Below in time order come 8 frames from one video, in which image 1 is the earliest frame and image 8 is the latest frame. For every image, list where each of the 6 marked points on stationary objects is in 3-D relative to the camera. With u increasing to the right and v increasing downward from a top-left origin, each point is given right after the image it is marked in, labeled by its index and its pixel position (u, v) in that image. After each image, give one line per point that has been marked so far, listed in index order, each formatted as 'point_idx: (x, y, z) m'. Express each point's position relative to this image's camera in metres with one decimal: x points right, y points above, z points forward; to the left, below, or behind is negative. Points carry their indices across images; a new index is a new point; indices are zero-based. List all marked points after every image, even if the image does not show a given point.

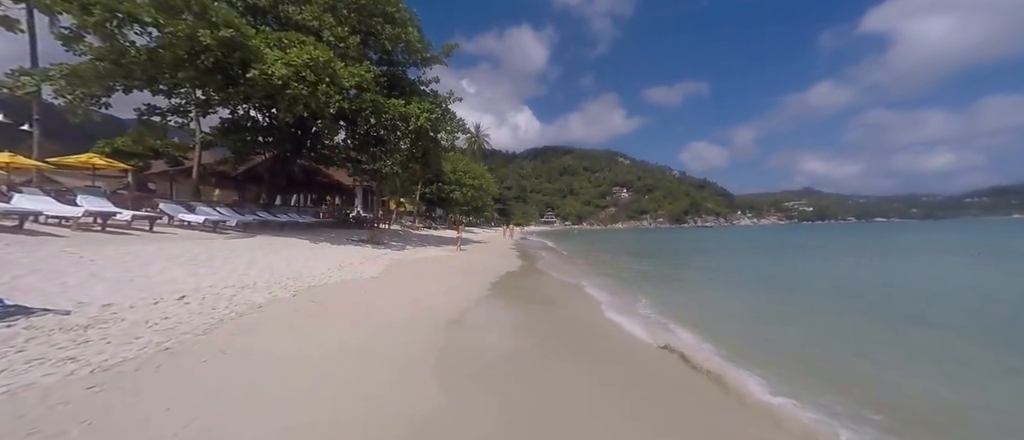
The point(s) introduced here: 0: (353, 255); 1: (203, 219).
0: (-6.6, -1.5, +14.3) m
1: (-13.1, 0.0, +14.6) m
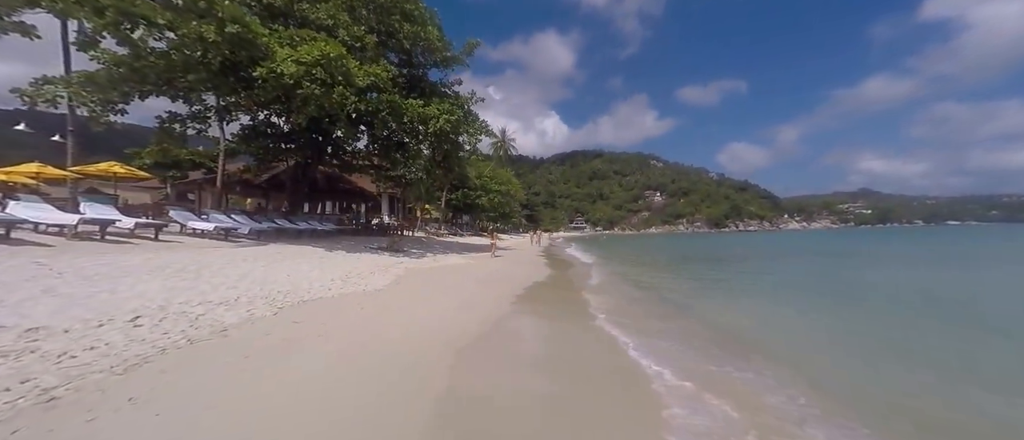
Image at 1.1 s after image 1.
0: (-5.6, -1.7, +13.2) m
1: (-12.1, -0.2, +14.0) m
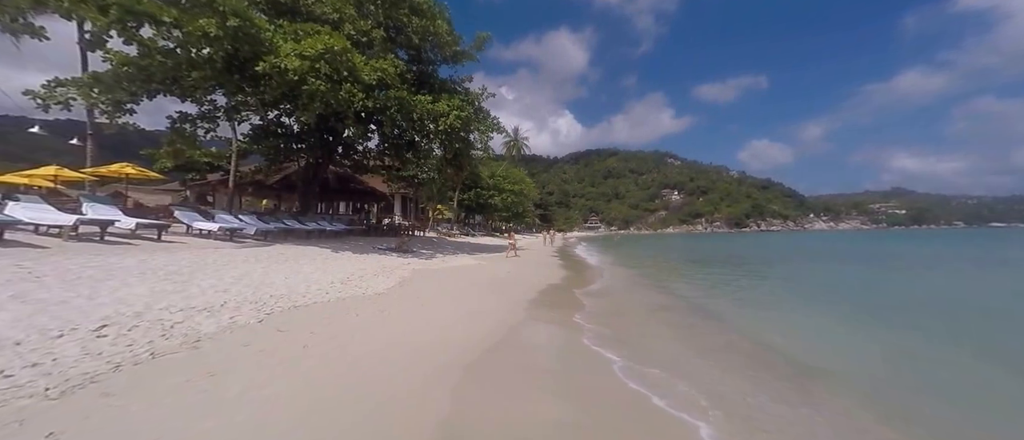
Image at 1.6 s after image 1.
0: (-5.2, -1.7, +12.7) m
1: (-11.7, -0.3, +13.7) m
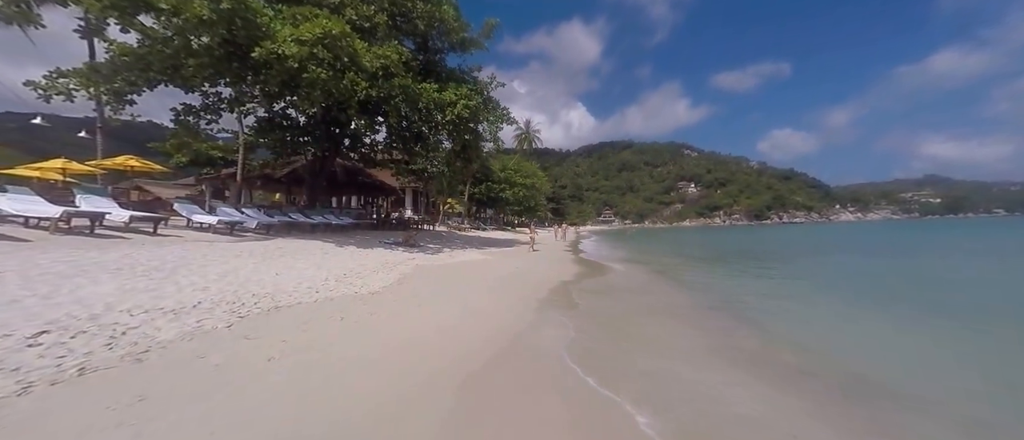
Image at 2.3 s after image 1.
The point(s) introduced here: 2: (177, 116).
0: (-4.8, -1.4, +12.0) m
1: (-11.3, 0.0, +13.3) m
2: (-17.7, +5.5, +18.4) m
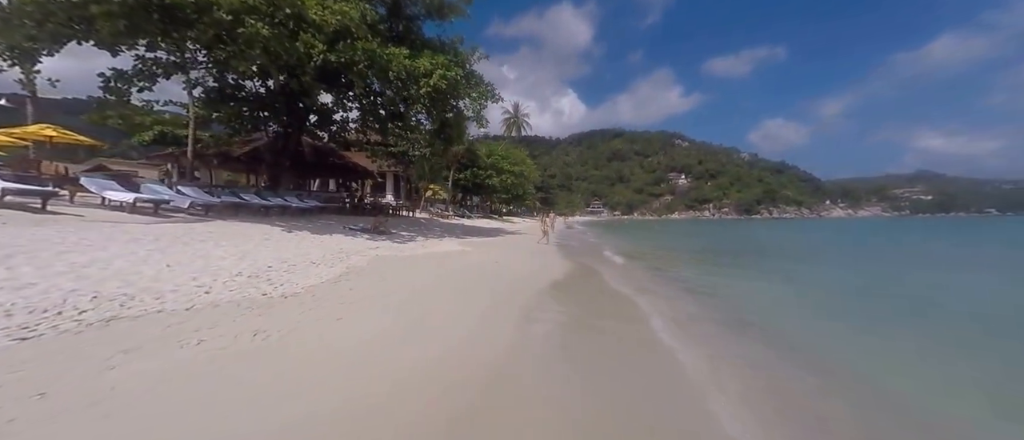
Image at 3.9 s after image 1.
0: (-5.6, -0.9, +10.1) m
1: (-12.1, +0.7, +11.1) m
2: (-18.5, +6.4, +15.8) m
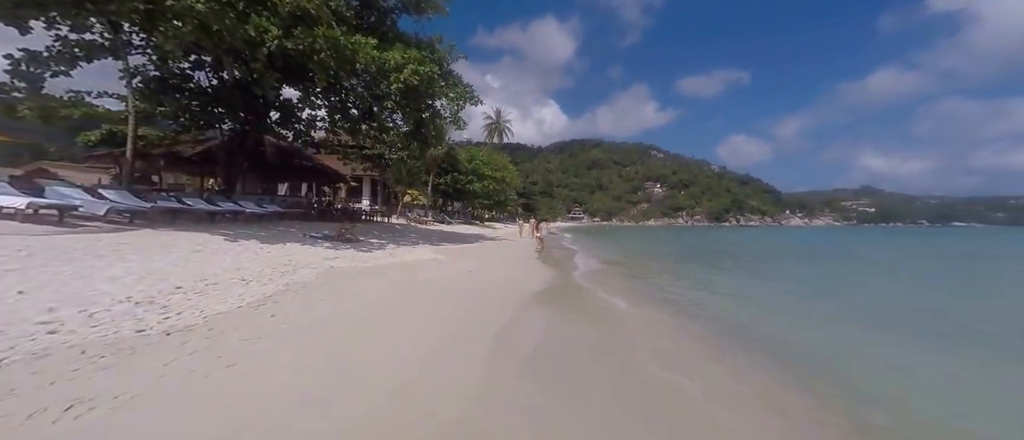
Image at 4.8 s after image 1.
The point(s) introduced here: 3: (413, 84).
0: (-6.2, -1.1, +8.5) m
1: (-12.7, +0.5, +9.3) m
2: (-19.4, +6.1, +13.7) m
3: (-4.6, +6.4, +16.3) m
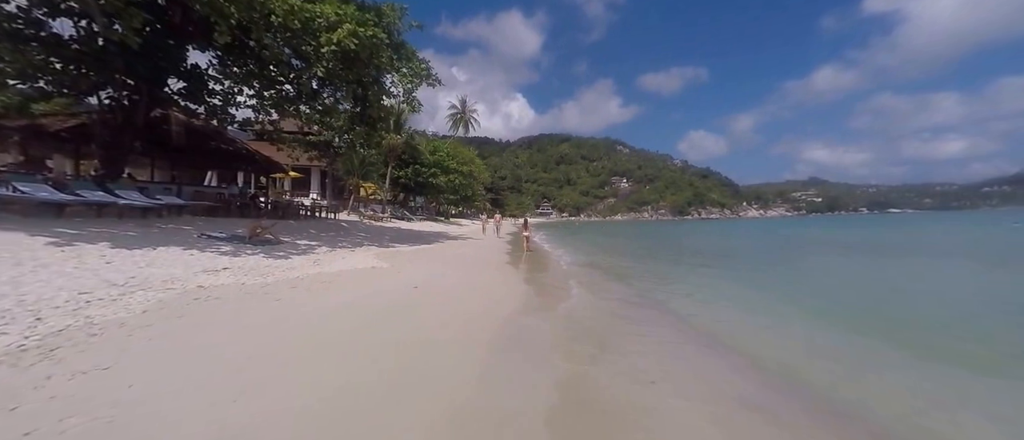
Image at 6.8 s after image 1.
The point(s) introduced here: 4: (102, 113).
0: (-6.9, -1.0, +5.3) m
1: (-13.5, +0.6, +5.4) m
2: (-20.5, +6.2, +9.2) m
3: (-6.0, +6.5, +13.1) m
4: (-18.2, +4.8, +15.5) m
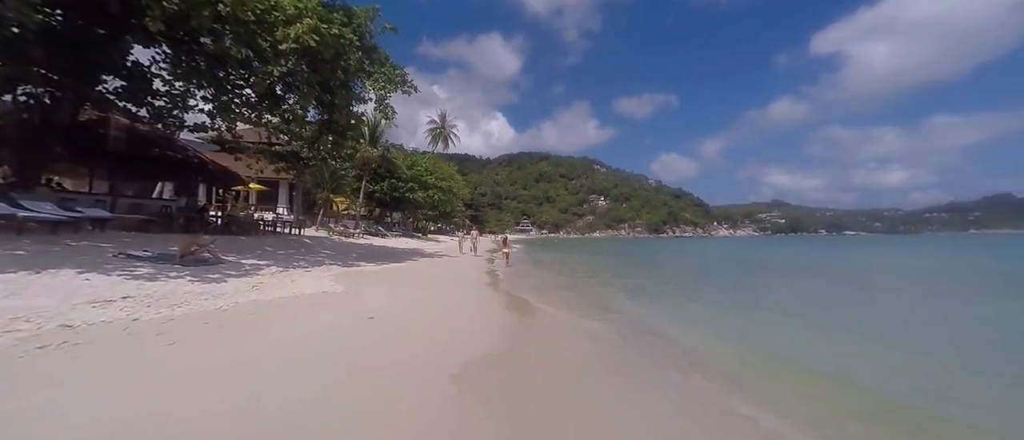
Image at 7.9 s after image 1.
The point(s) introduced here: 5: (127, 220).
0: (-7.2, -1.2, +3.6) m
1: (-13.7, +0.4, +3.4) m
2: (-21.0, +6.0, +7.1) m
3: (-6.7, +6.0, +11.8) m
4: (-19.0, +4.2, +13.4) m
5: (-15.5, +0.1, +14.3) m
